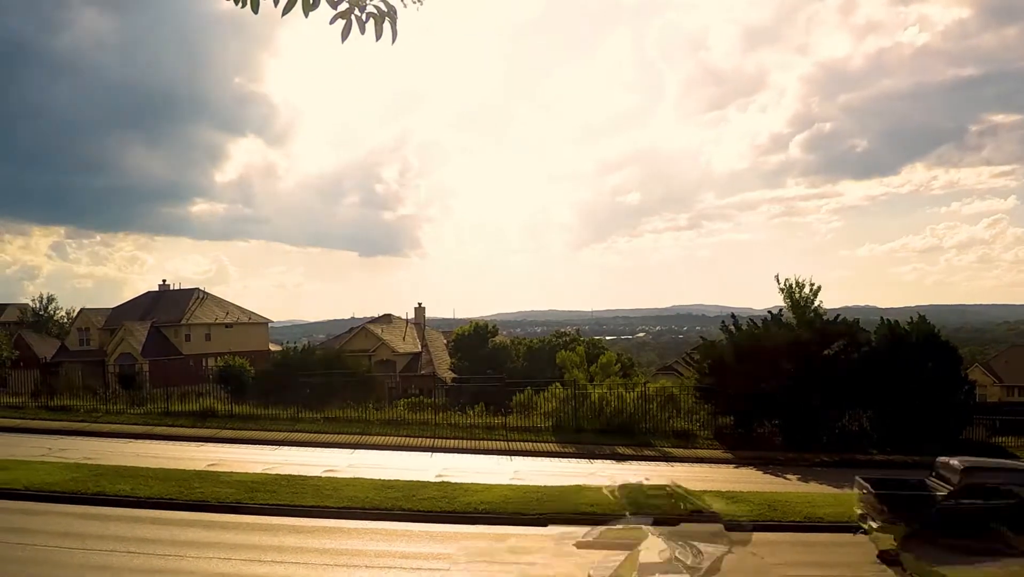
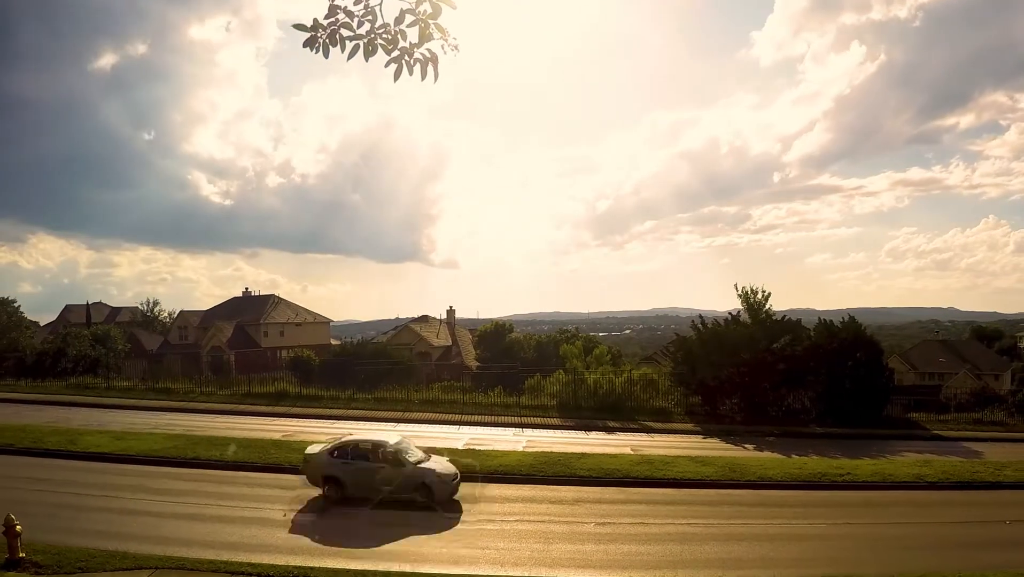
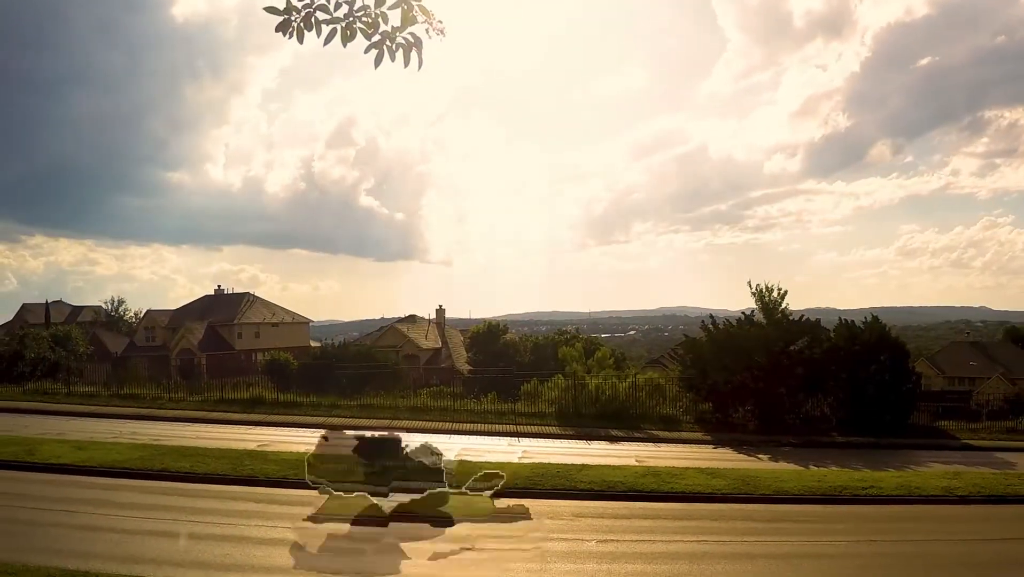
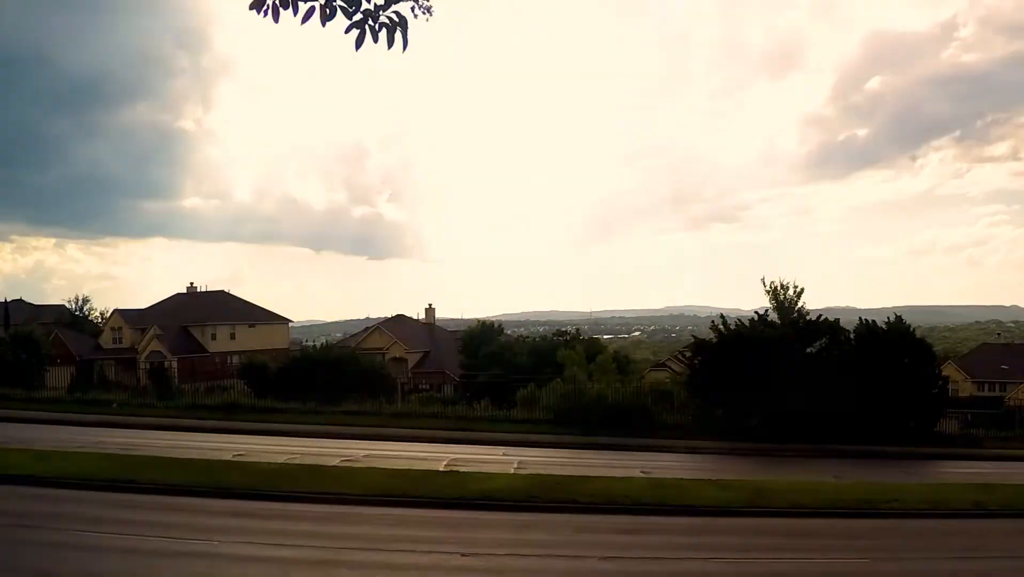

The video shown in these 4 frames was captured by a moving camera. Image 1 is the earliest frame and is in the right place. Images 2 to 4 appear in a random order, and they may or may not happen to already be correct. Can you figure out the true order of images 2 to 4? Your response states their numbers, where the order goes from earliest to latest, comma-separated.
4, 3, 2
